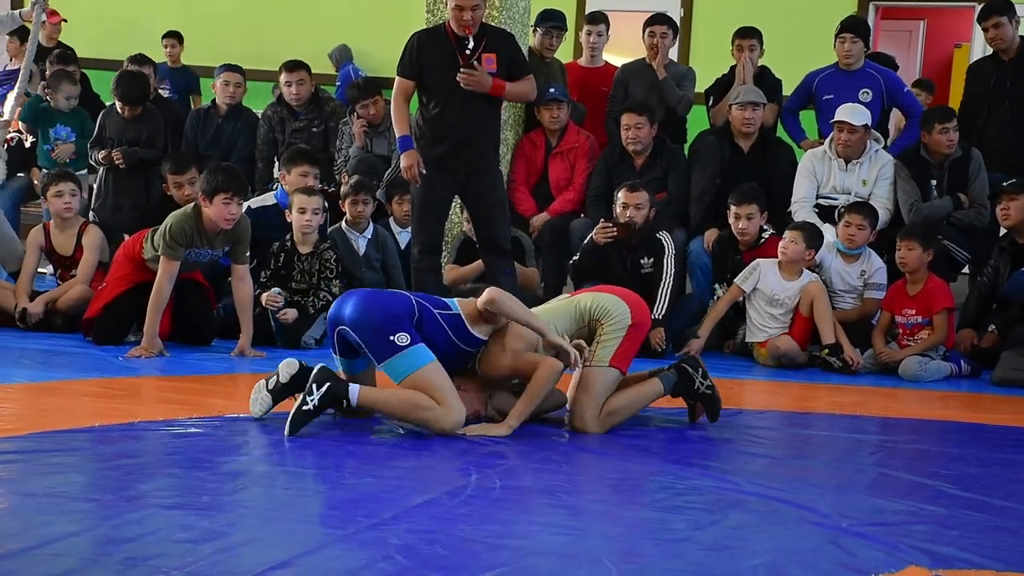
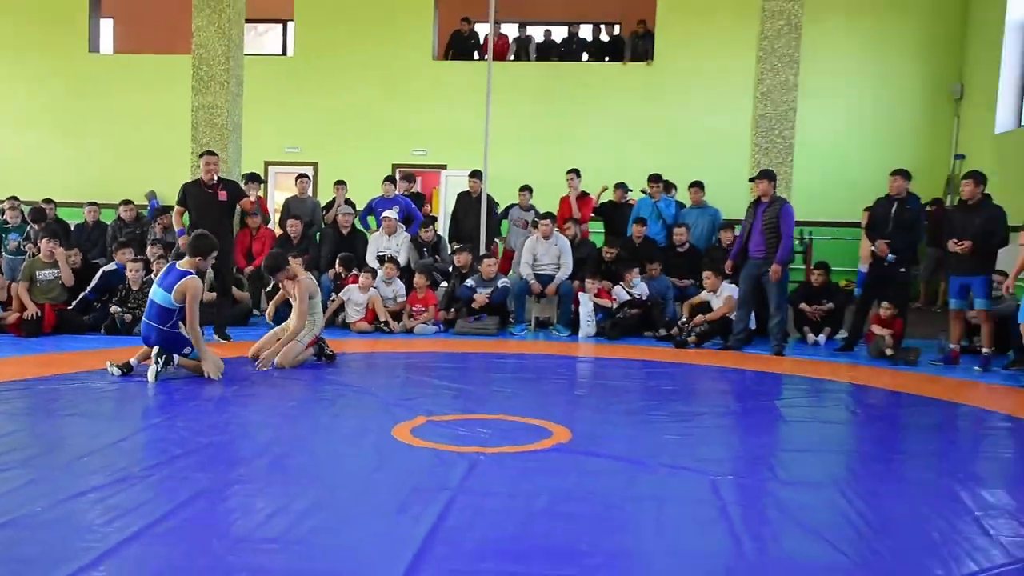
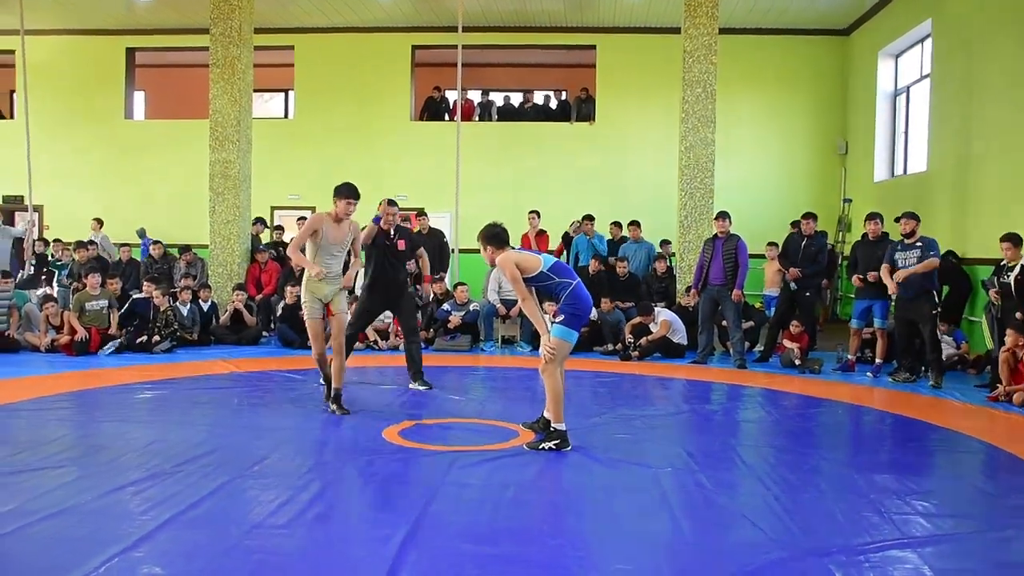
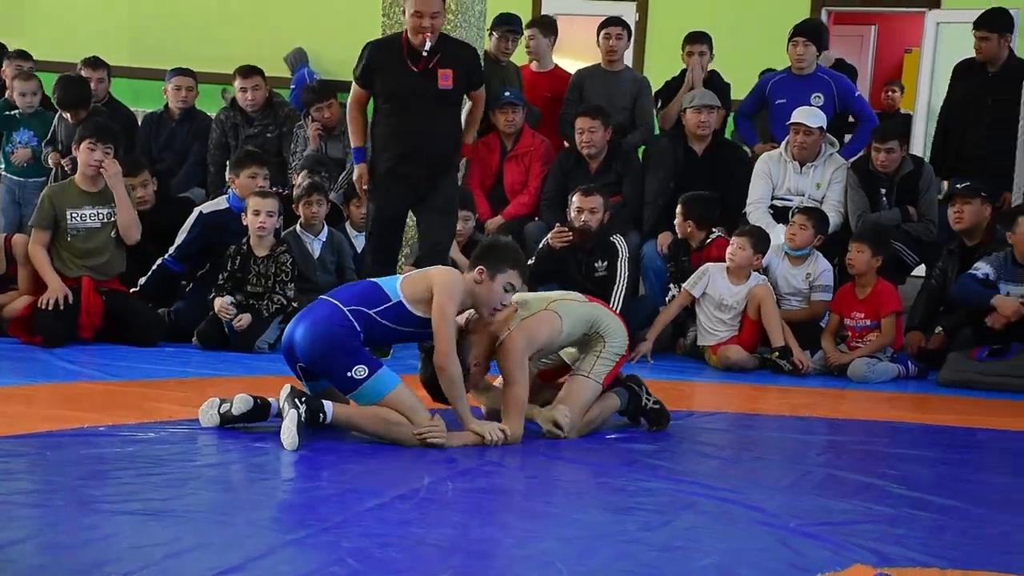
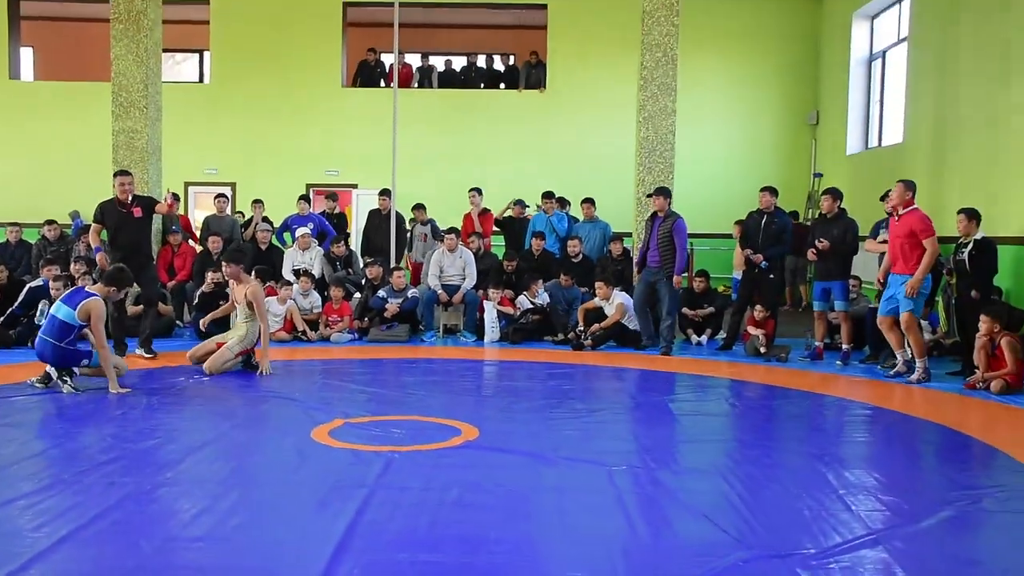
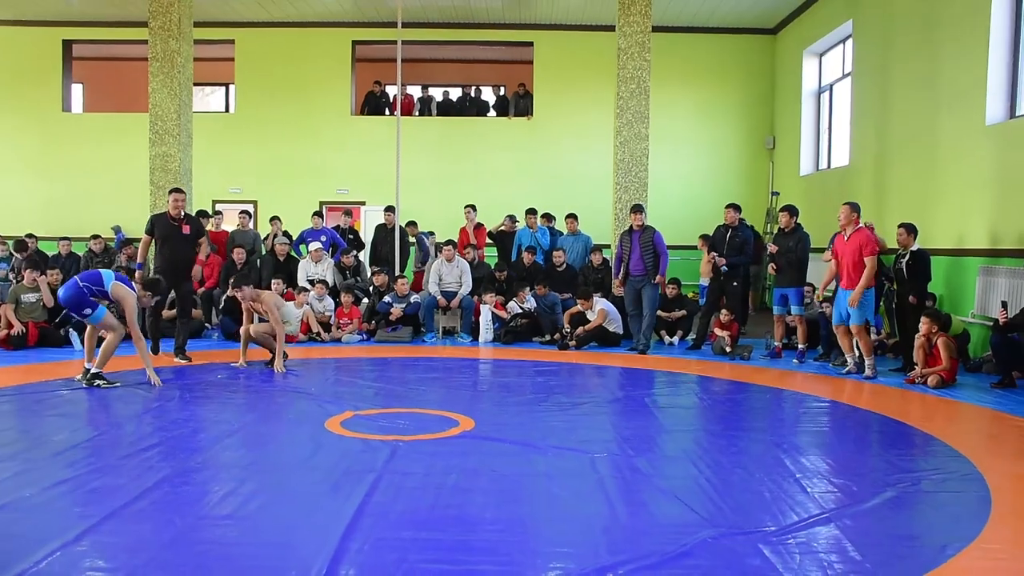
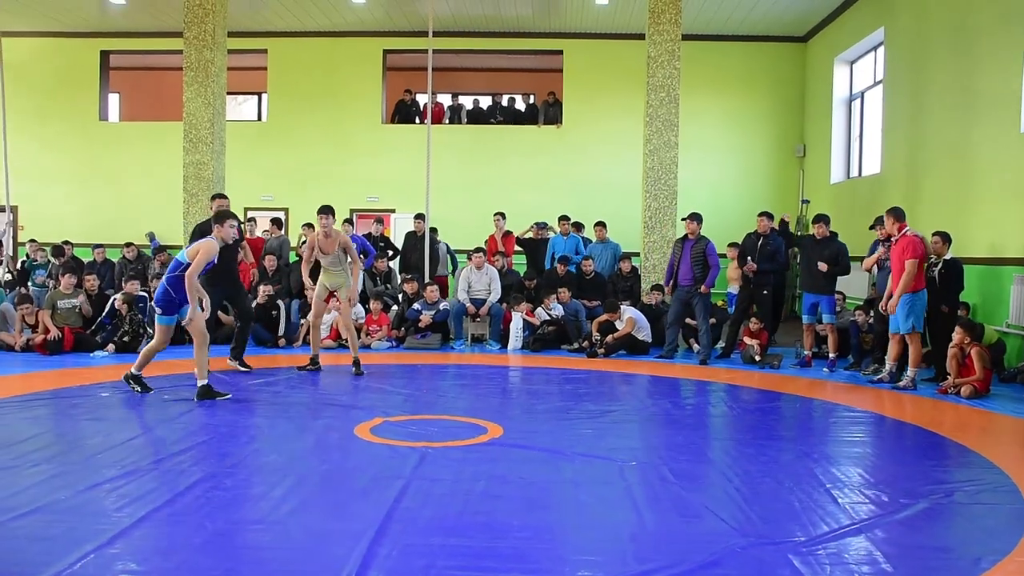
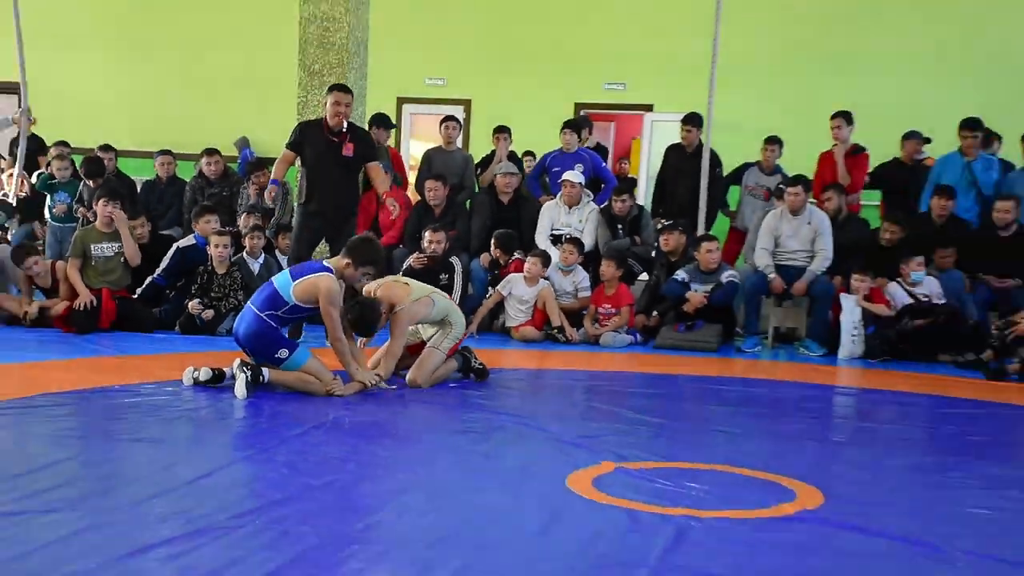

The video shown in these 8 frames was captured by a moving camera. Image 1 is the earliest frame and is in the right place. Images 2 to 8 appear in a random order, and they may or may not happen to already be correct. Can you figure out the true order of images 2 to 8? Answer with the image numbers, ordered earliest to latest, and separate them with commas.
4, 8, 2, 5, 6, 7, 3
